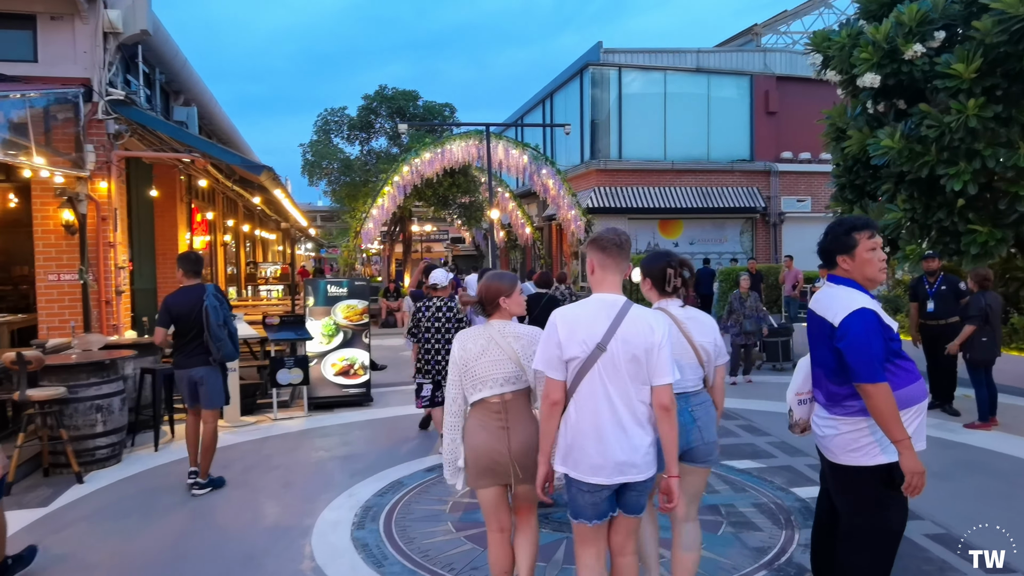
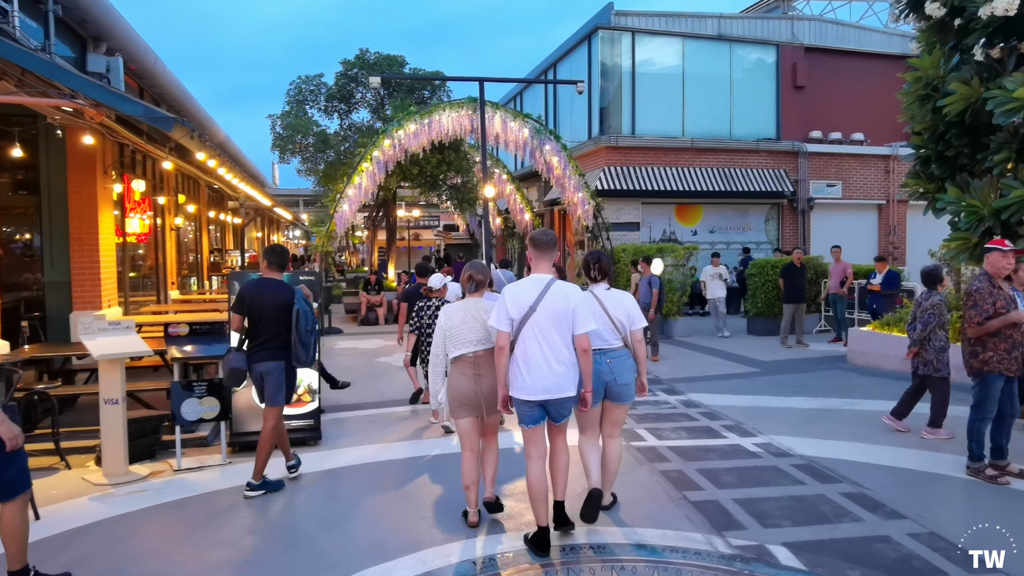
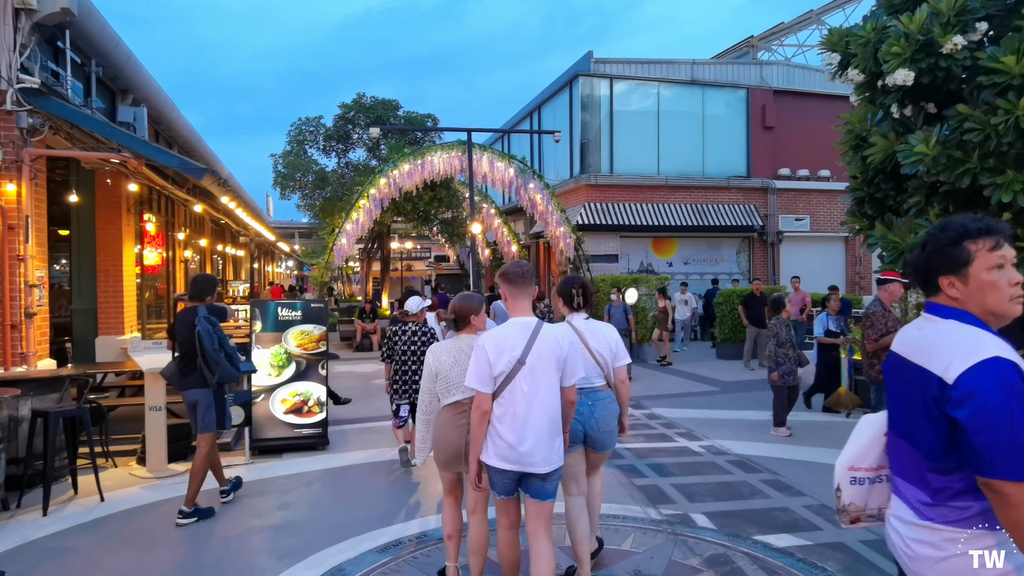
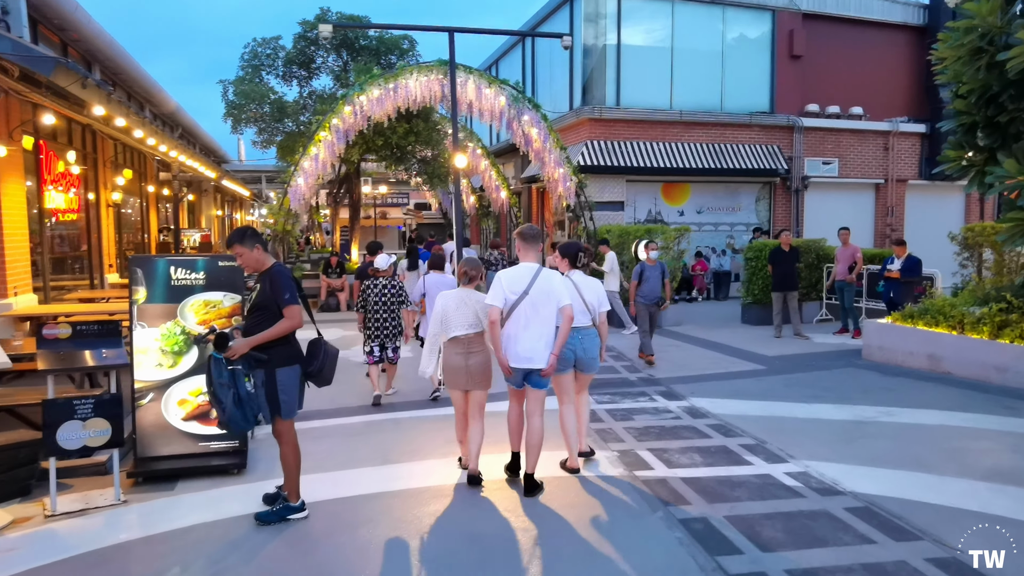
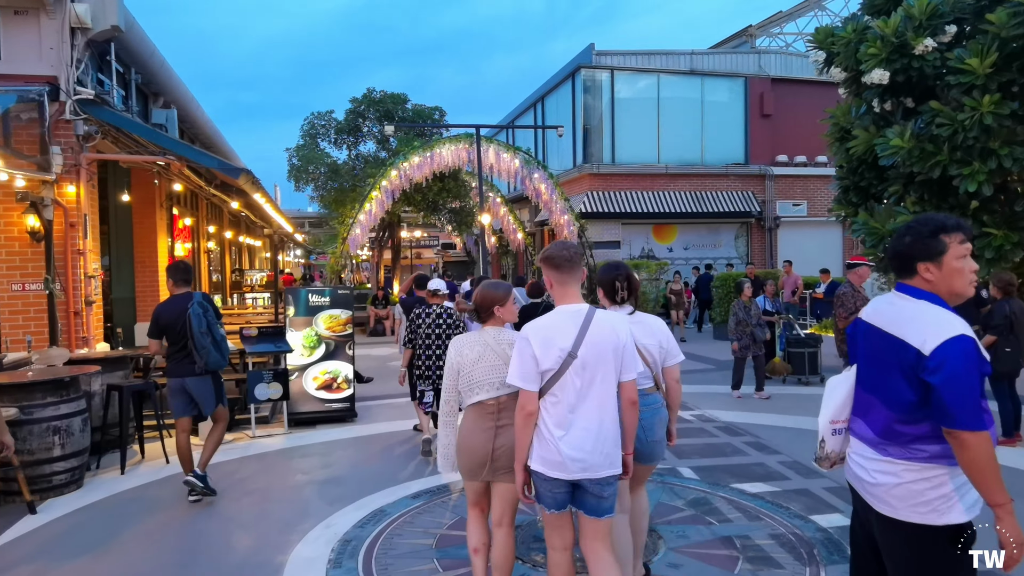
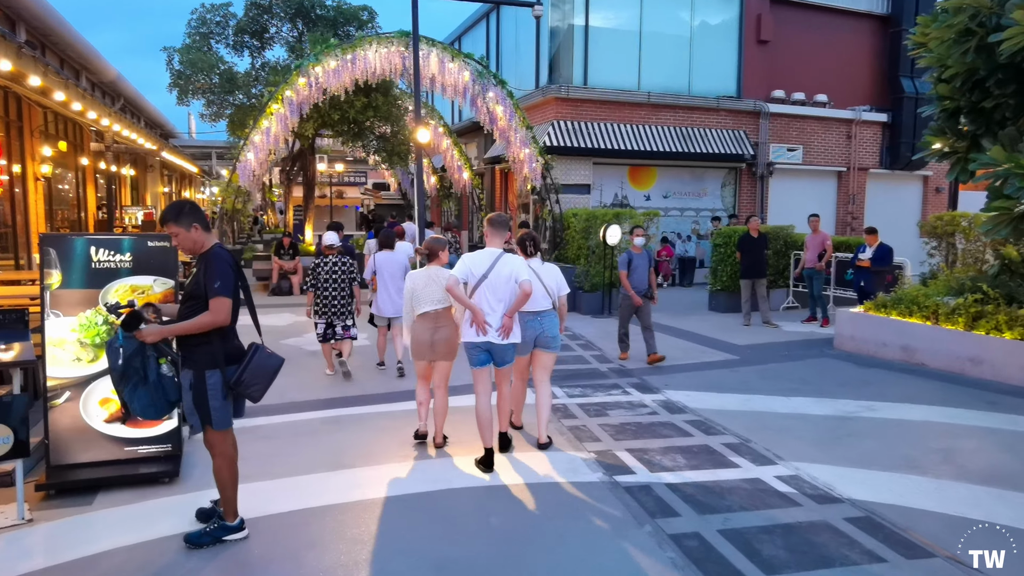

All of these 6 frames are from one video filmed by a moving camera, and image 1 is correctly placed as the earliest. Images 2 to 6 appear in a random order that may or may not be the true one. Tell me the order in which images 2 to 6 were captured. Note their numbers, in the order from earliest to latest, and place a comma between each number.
5, 3, 2, 4, 6
